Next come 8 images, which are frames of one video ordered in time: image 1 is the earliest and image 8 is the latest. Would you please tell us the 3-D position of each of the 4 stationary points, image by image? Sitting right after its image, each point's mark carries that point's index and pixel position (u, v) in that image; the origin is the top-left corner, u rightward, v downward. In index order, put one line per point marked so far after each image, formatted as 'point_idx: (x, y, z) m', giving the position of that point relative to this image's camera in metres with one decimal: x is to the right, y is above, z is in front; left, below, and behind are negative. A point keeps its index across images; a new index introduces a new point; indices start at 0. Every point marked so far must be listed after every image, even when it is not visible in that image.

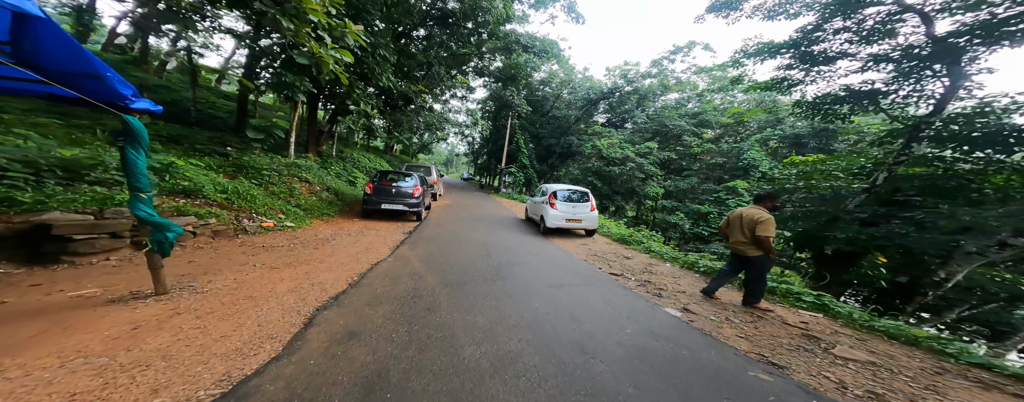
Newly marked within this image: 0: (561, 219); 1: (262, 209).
0: (+1.3, -0.5, +7.4) m
1: (-4.9, -0.2, +5.5) m
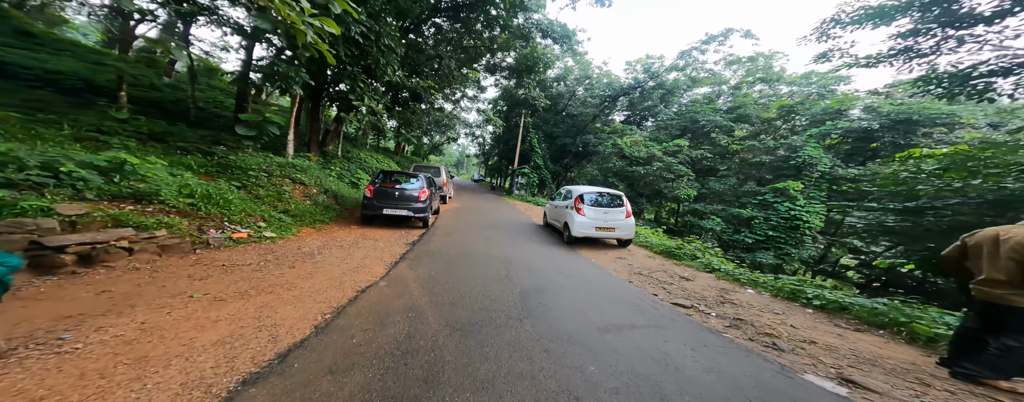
0: (+1.7, -0.6, +6.3) m
1: (-4.5, -0.2, +4.6) m
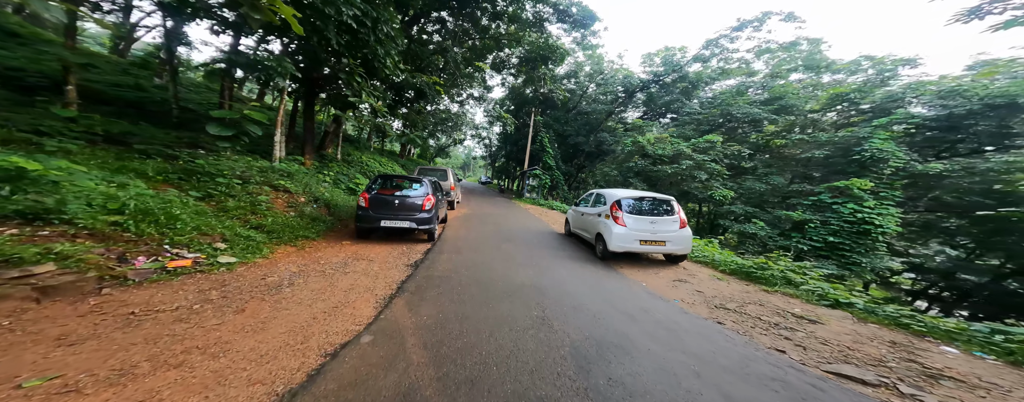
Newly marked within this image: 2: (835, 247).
0: (+2.2, -0.7, +5.1) m
1: (-4.1, -0.4, +3.5) m
2: (+9.1, -1.3, +7.9) m
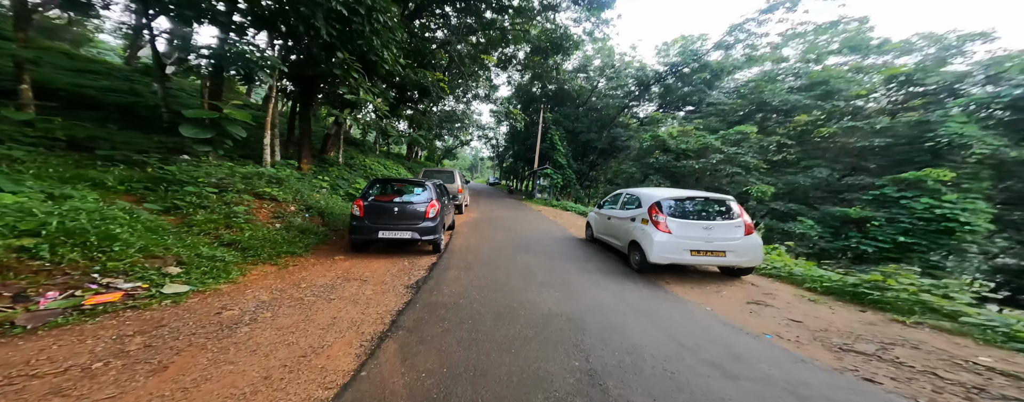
0: (+2.5, -0.7, +4.1) m
1: (-3.8, -0.6, +2.8) m
2: (+9.5, -1.2, +6.7) m
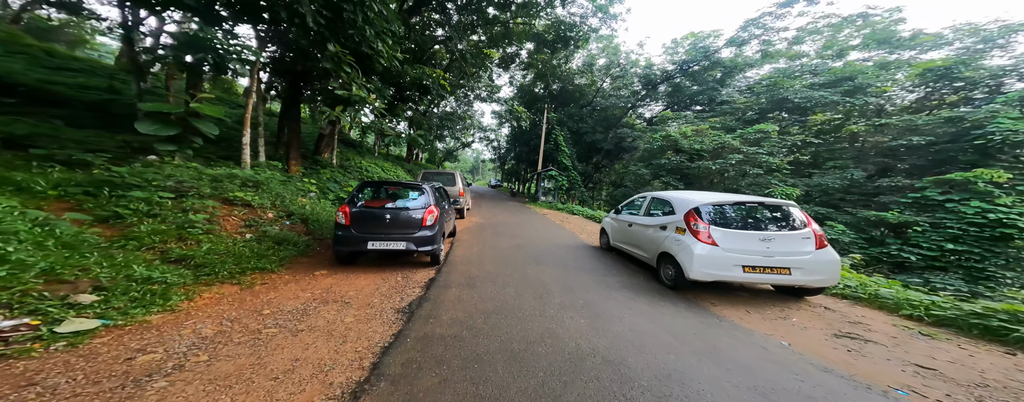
0: (+2.6, -0.8, +3.4) m
1: (-3.7, -0.7, +2.1) m
2: (+9.6, -1.3, +6.0) m
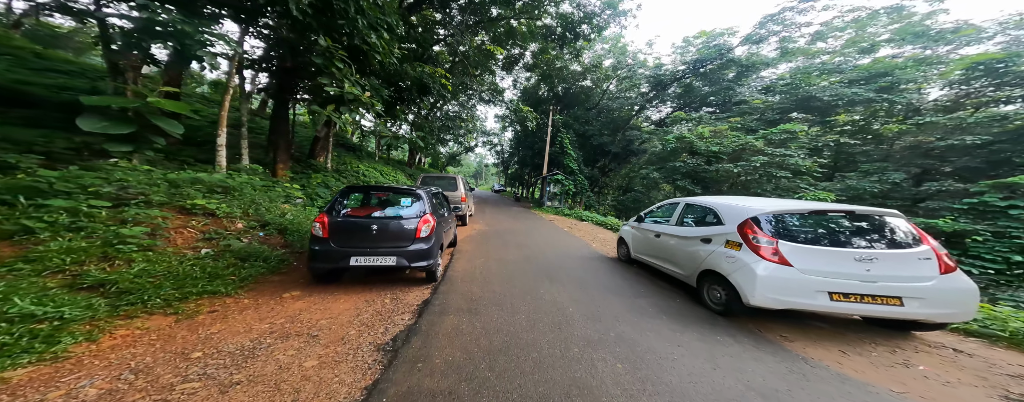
0: (+2.8, -0.9, +2.6) m
1: (-3.6, -0.7, +1.4) m
2: (+9.8, -1.4, +5.1) m
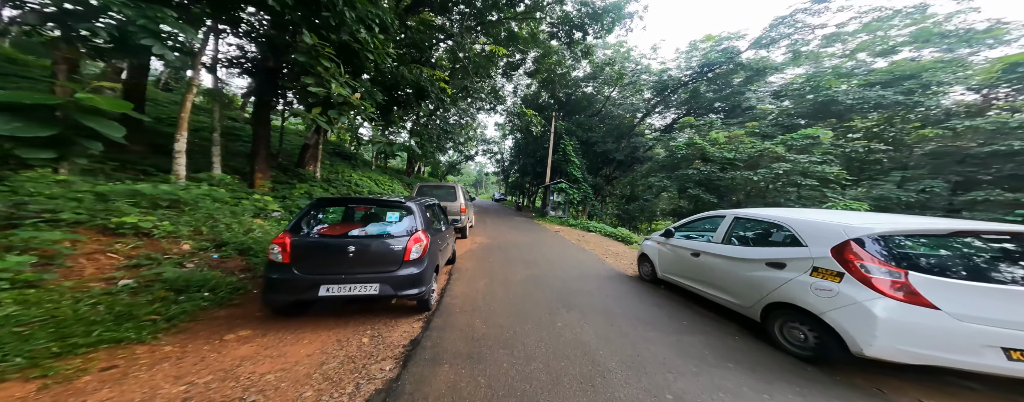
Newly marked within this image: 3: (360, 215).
0: (+2.9, -1.0, +1.8) m
1: (-3.4, -0.8, +0.6) m
2: (+9.9, -1.5, +4.3) m
3: (-2.0, -0.2, +3.8) m
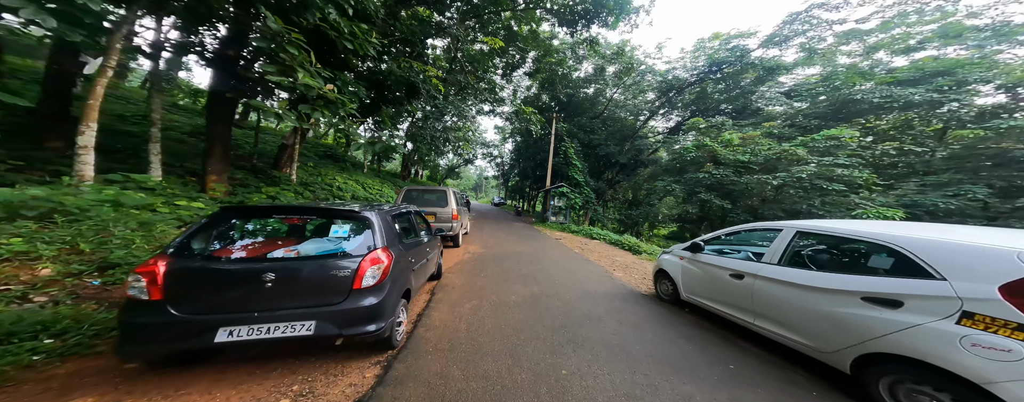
0: (+2.8, -1.0, +0.9) m
1: (-3.6, -0.8, -0.3) m
2: (+9.8, -1.6, +3.4) m
3: (-2.1, -0.3, +2.9) m
